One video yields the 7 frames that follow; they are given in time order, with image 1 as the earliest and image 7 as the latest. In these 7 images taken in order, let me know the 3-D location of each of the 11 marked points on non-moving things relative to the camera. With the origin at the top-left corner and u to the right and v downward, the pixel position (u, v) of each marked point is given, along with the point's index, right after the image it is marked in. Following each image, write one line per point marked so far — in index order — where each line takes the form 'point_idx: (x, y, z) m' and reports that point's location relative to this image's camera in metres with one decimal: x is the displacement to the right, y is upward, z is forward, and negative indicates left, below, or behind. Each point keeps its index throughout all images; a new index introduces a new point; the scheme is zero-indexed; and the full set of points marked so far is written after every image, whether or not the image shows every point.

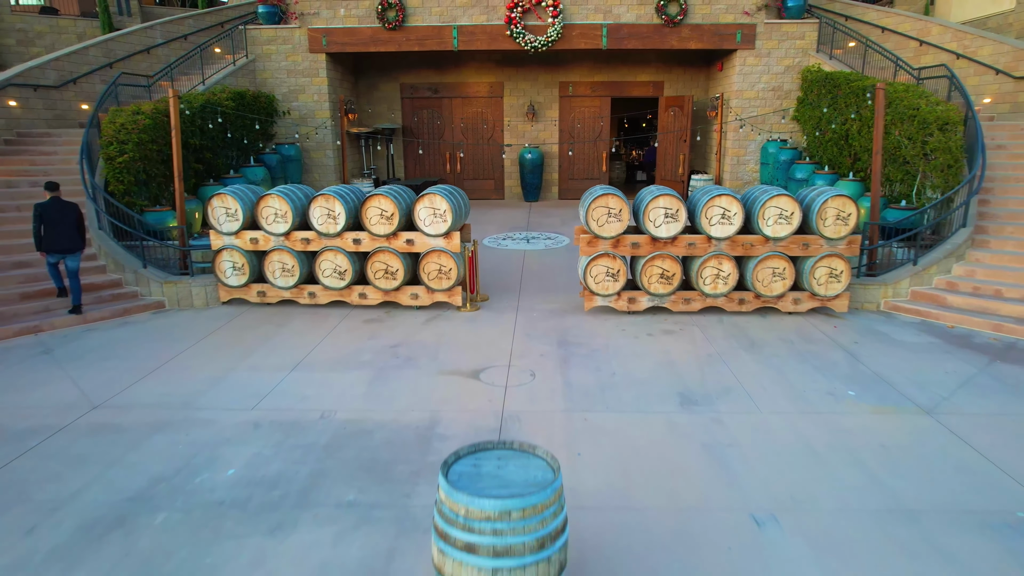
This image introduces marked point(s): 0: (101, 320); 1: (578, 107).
0: (-4.2, -0.3, +6.4) m
1: (+1.4, +3.8, +13.1) m
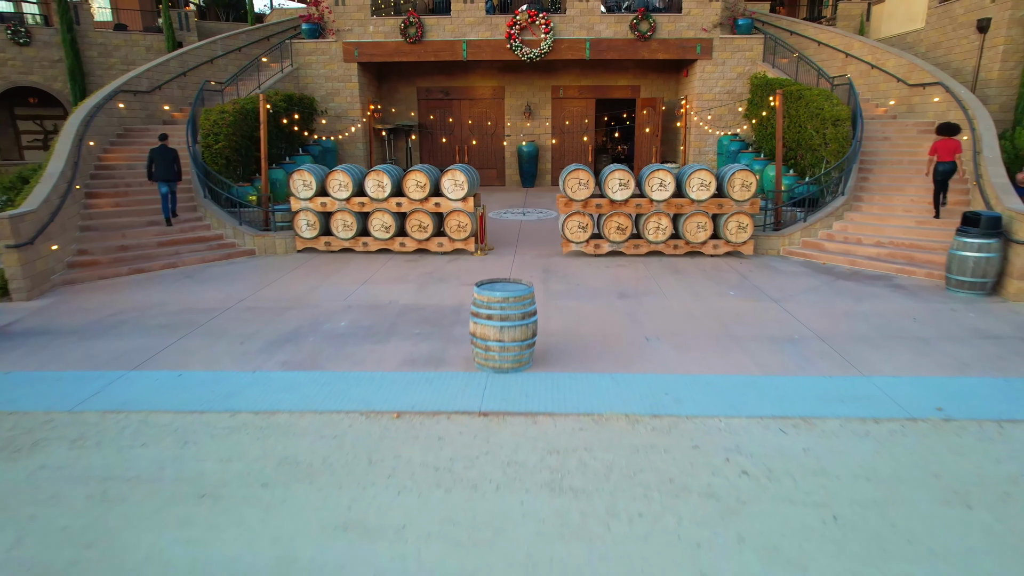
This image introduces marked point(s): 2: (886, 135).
0: (-4.2, +0.4, +8.9) m
1: (+1.4, +4.5, +15.6) m
2: (+6.4, +2.6, +10.8) m
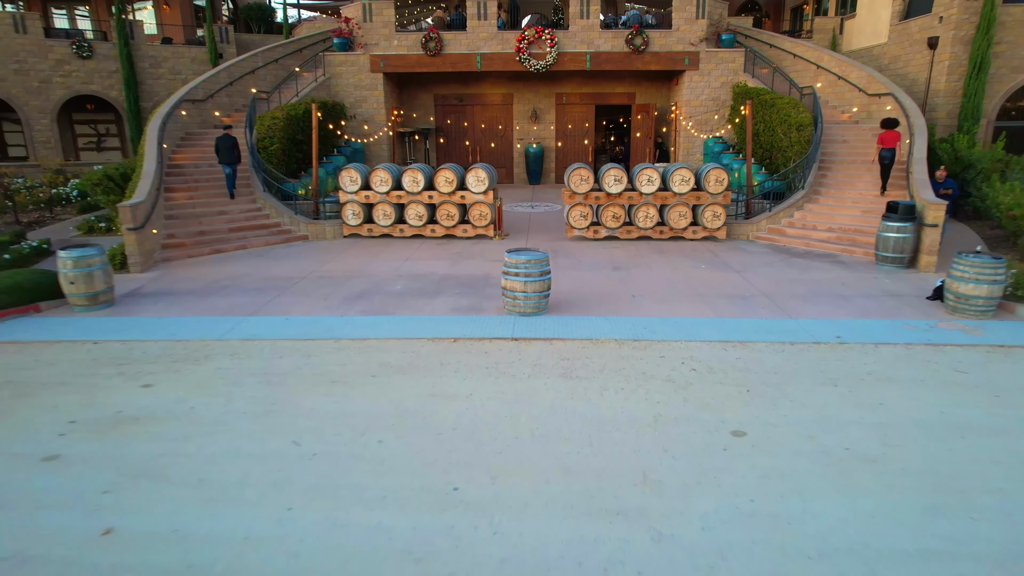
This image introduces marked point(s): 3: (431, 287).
0: (-4.0, +0.7, +10.7) m
1: (+1.6, +4.8, +17.4) m
2: (+6.6, +2.9, +12.5) m
3: (-1.0, 0.0, +7.8) m
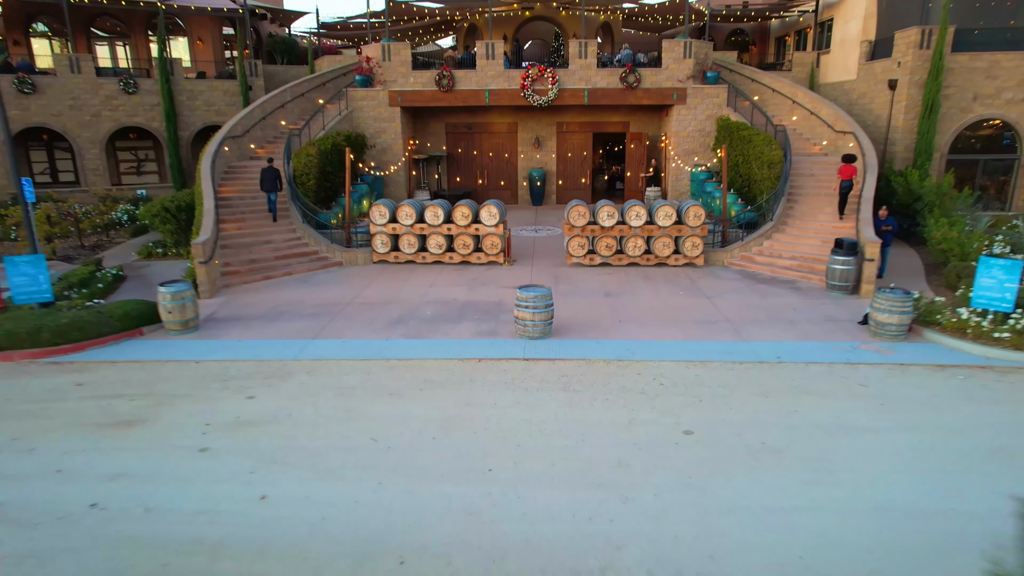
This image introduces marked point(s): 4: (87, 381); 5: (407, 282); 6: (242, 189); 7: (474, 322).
0: (-3.8, +0.4, +12.3) m
1: (+1.7, +4.5, +19.0) m
2: (+6.7, +2.6, +14.2) m
3: (-0.9, -0.4, +9.5) m
4: (-4.8, -1.1, +7.2) m
5: (-1.9, +0.1, +11.4) m
6: (-5.9, +2.2, +14.0) m
7: (-0.5, -0.5, +9.1) m
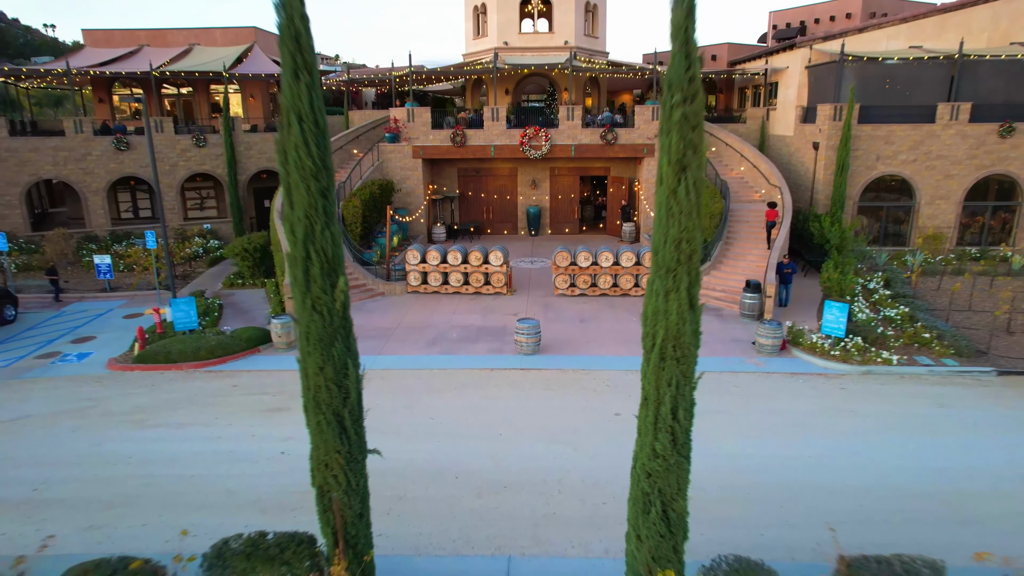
0: (-3.8, -0.3, +16.3) m
1: (+1.8, +3.8, +23.0) m
2: (+6.7, +2.0, +18.1) m
3: (-0.8, -1.0, +13.5) m
4: (-4.8, -1.7, +11.2) m
5: (-1.9, -0.5, +15.3) m
6: (-5.9, +1.6, +18.0) m
7: (-0.5, -1.1, +13.0) m
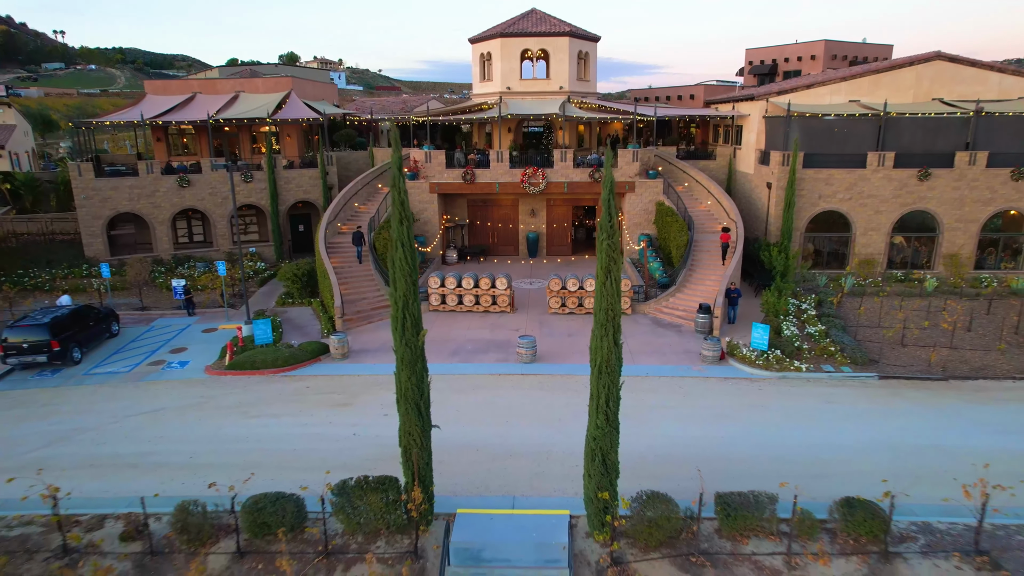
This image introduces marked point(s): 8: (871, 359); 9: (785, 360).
0: (-3.7, -0.9, +20.0) m
1: (+1.8, +3.2, +26.7) m
2: (+6.8, +1.4, +21.9) m
3: (-0.8, -1.6, +17.2) m
4: (-4.7, -2.3, +14.9) m
5: (-1.8, -1.1, +19.1) m
6: (-5.9, +1.0, +21.7) m
7: (-0.5, -1.7, +16.8) m
8: (+9.0, -1.8, +15.9) m
9: (+6.7, -1.8, +15.5) m
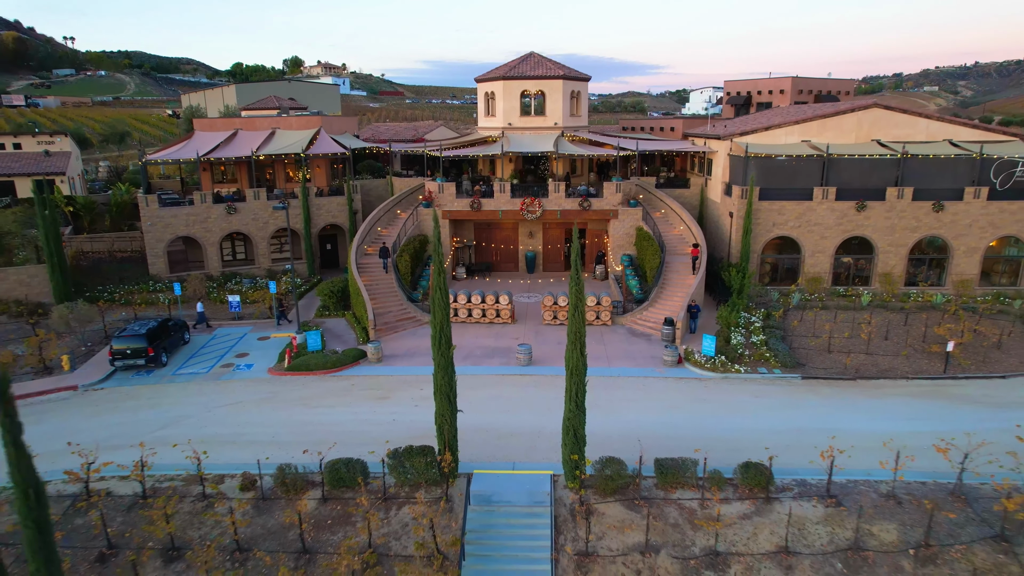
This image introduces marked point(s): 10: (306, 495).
0: (-3.7, -1.4, +24.1) m
1: (+1.9, +2.7, +30.7) m
2: (+6.8, +0.8, +25.9) m
3: (-0.8, -2.2, +21.2) m
4: (-4.7, -2.9, +19.0) m
5: (-1.8, -1.7, +23.1) m
6: (-5.8, +0.4, +25.7) m
7: (-0.4, -2.3, +20.8) m
8: (+9.0, -2.4, +19.9) m
9: (+6.7, -2.3, +19.6) m
10: (-4.3, -4.3, +13.1) m
